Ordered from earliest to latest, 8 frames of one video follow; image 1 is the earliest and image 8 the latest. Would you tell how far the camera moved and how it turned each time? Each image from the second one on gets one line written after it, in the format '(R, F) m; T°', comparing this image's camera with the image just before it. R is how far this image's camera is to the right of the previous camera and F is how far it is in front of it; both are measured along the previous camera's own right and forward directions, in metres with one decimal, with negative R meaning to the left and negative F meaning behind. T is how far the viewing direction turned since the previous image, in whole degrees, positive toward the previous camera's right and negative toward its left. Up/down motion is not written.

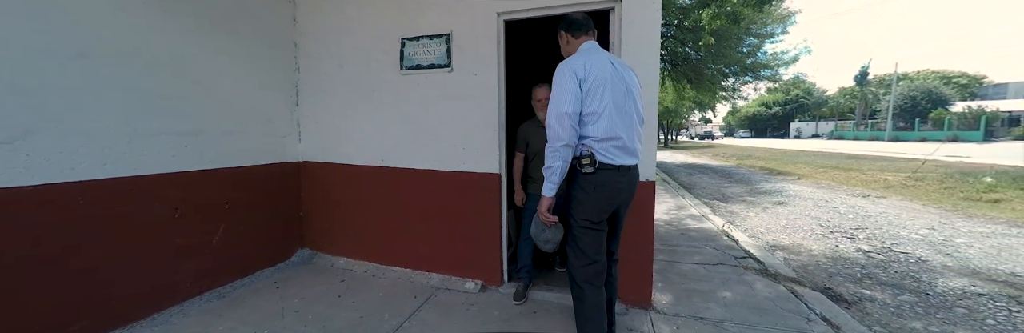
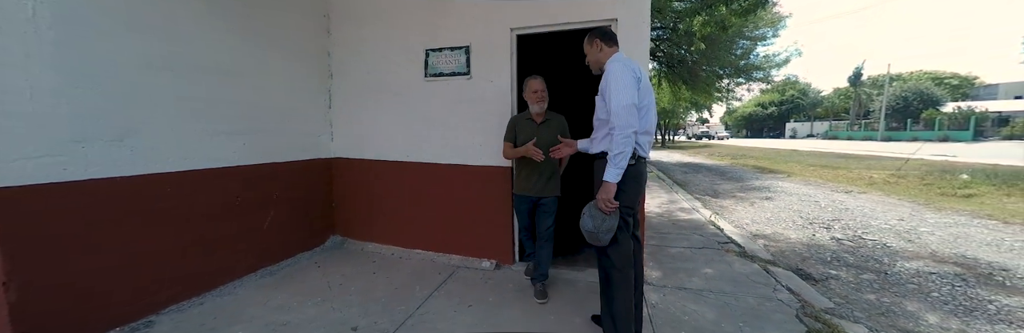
(-0.1, -0.4) m; 0°
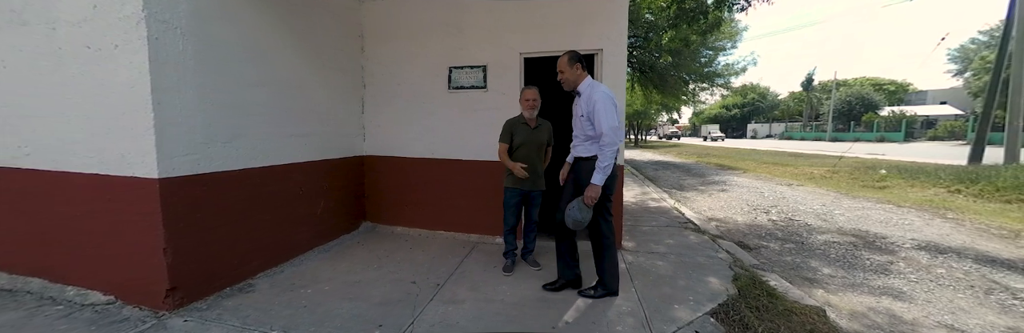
(-0.3, -0.7) m; +4°
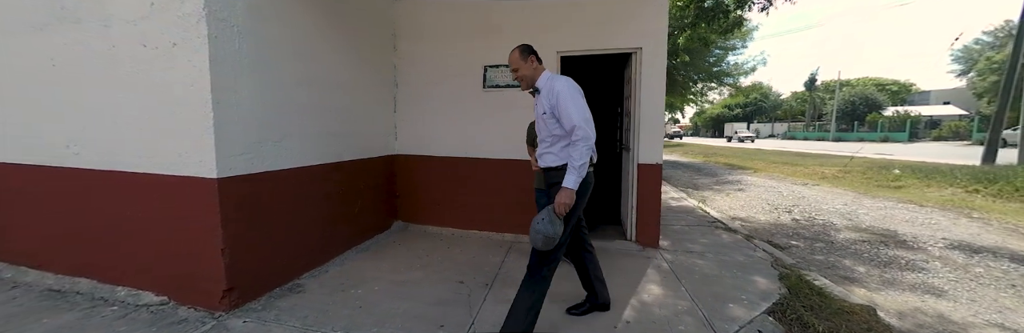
(-0.4, 0.0) m; 0°
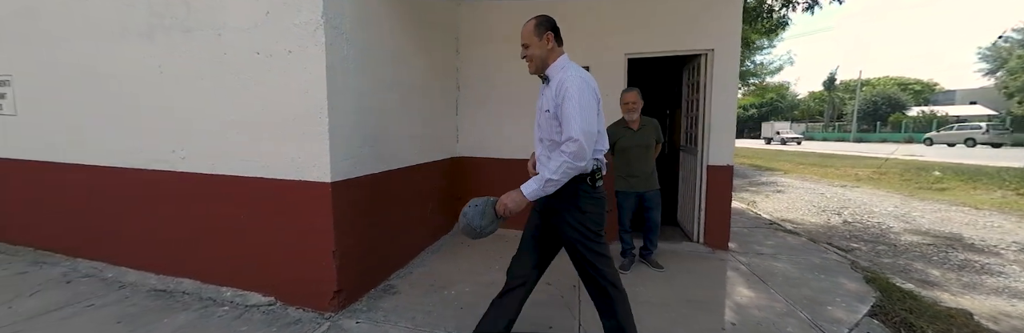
(-0.6, 0.0) m; -1°
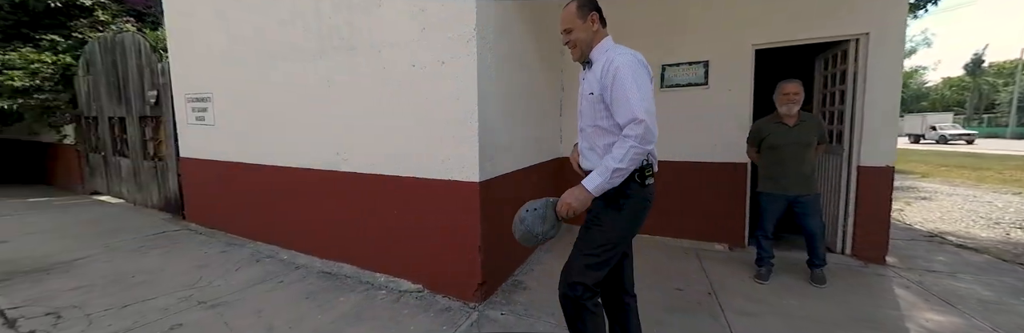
(-0.5, -0.1) m; -10°
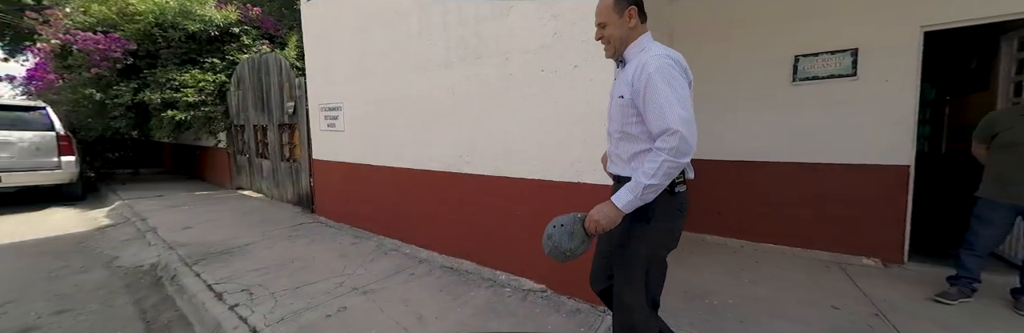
(-0.5, -0.1) m; -9°
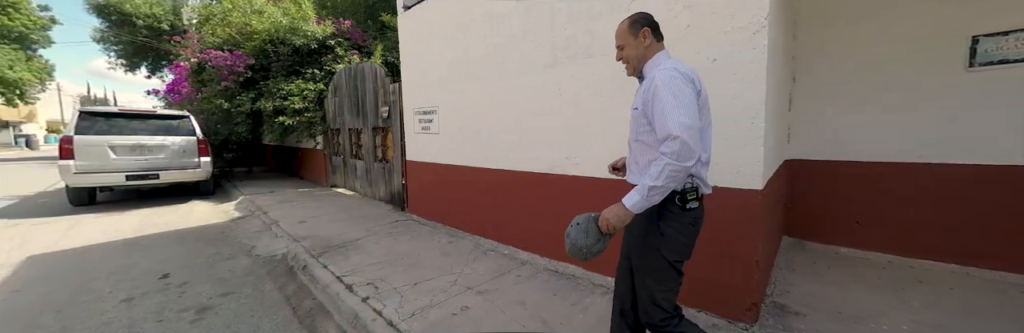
(-0.5, 0.0) m; -8°
